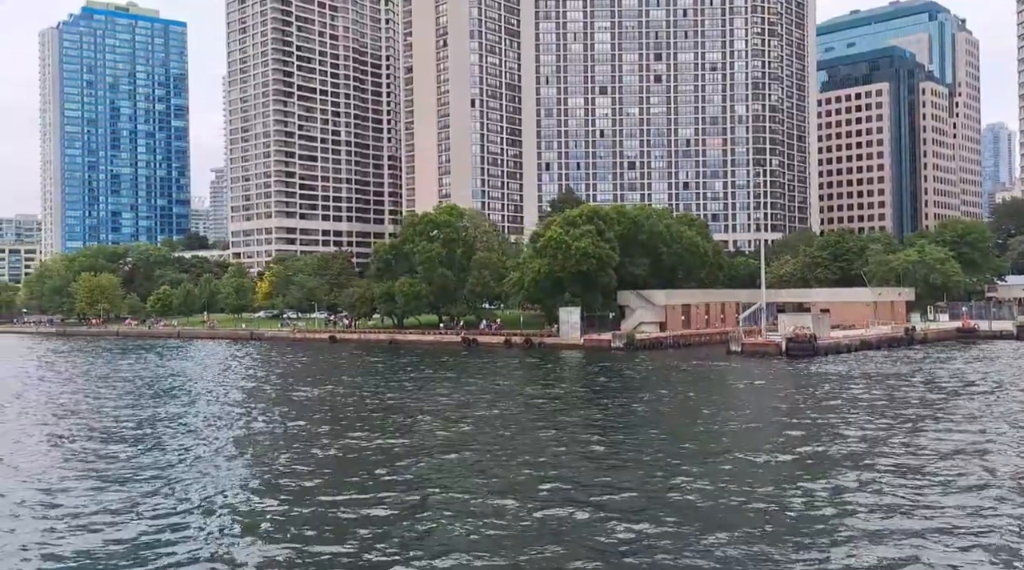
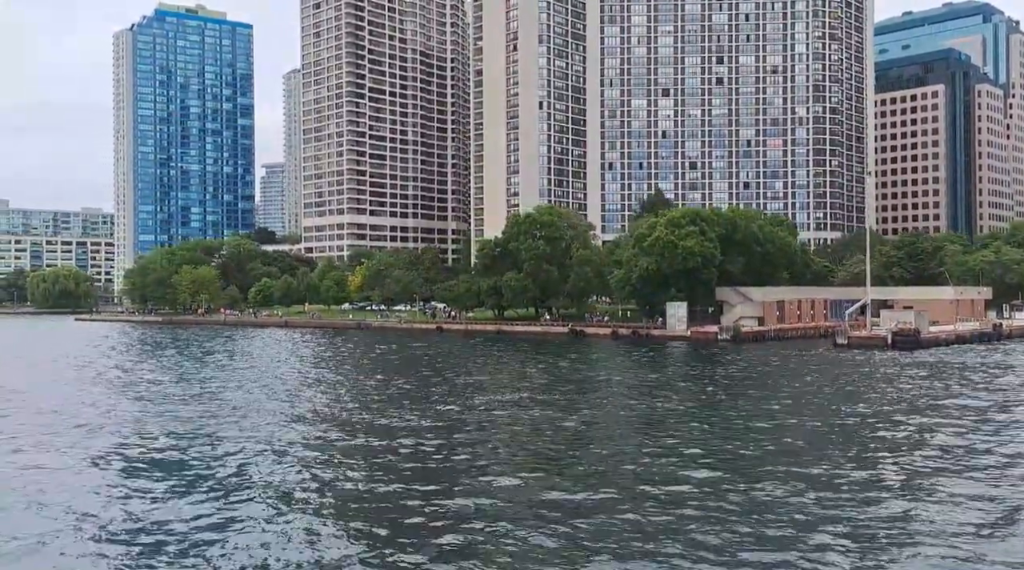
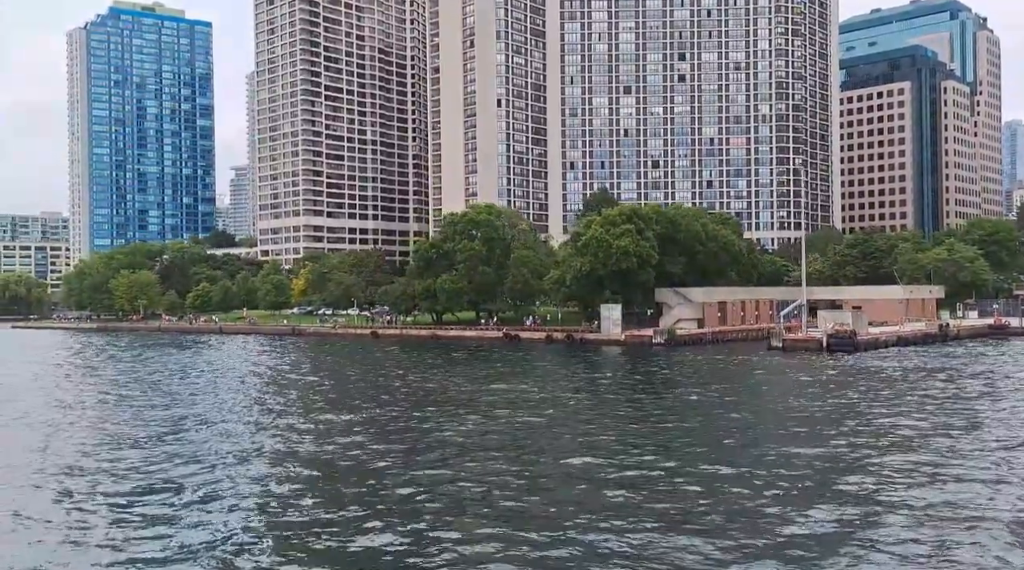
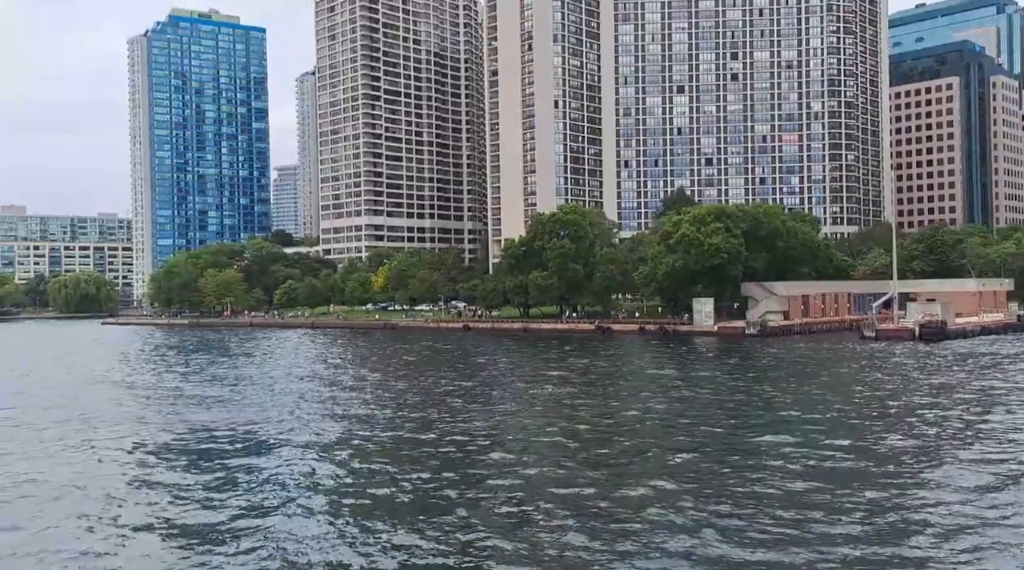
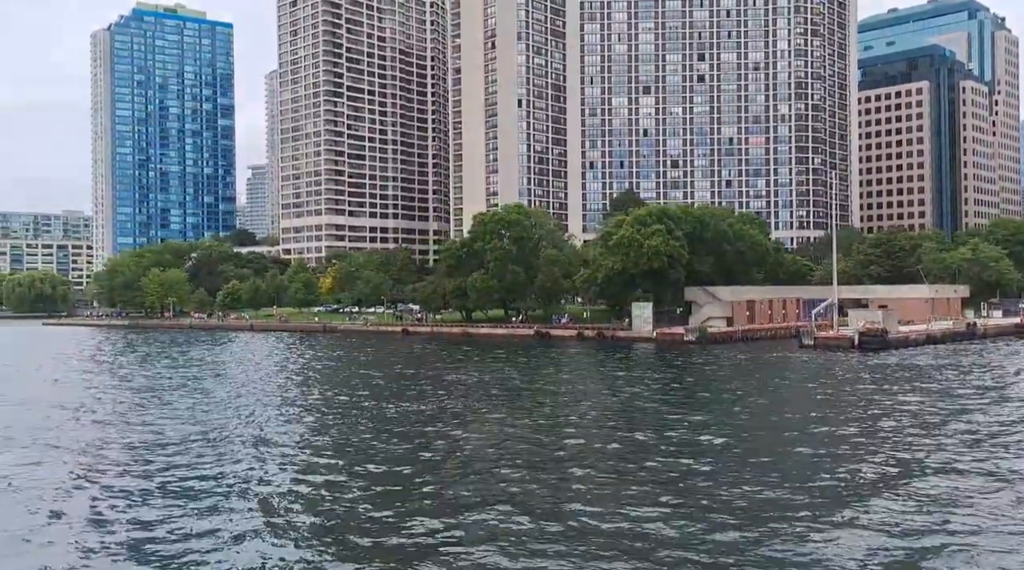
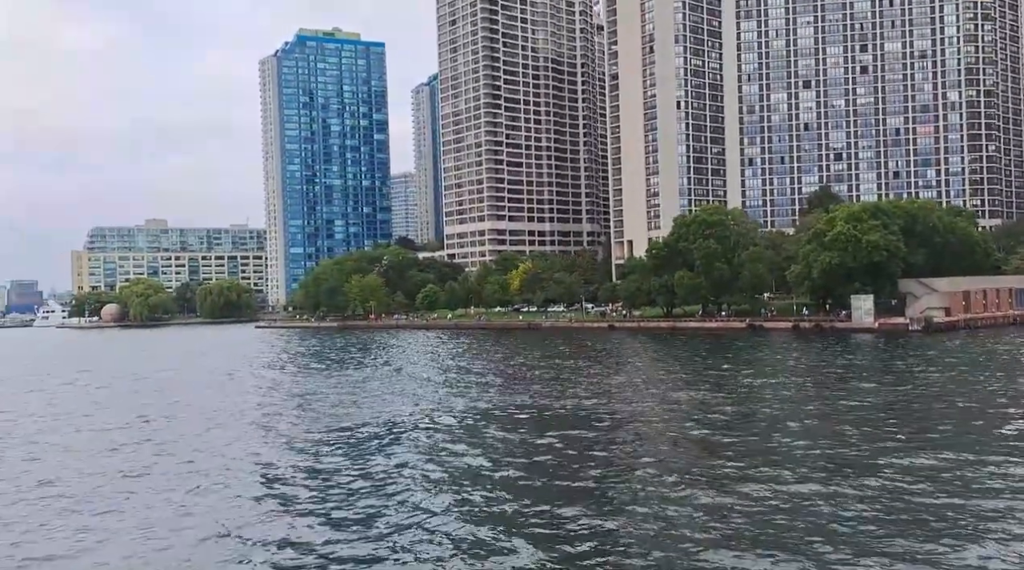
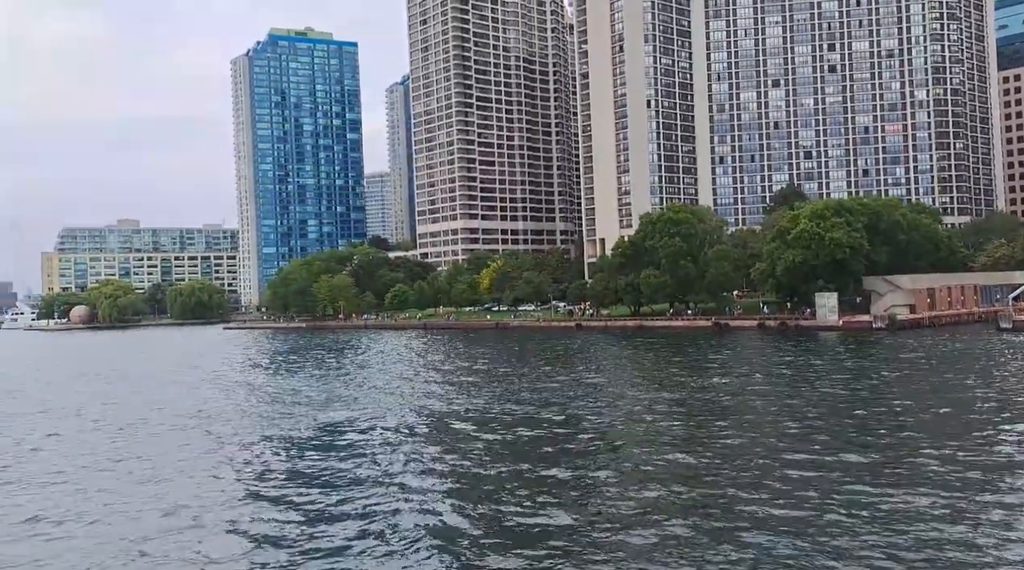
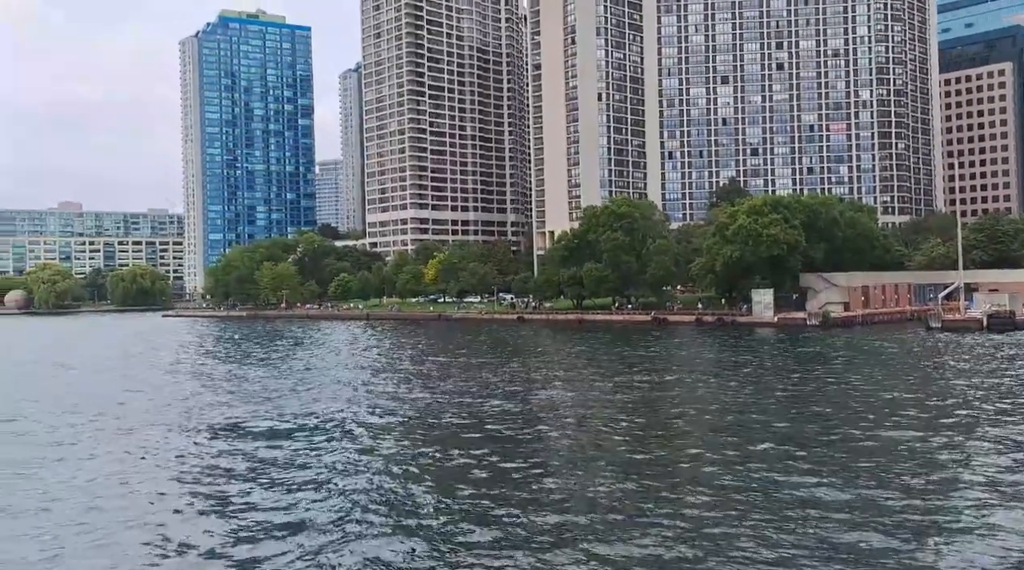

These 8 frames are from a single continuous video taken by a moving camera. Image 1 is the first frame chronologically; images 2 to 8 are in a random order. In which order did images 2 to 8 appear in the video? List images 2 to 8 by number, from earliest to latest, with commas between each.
3, 5, 2, 4, 8, 7, 6
